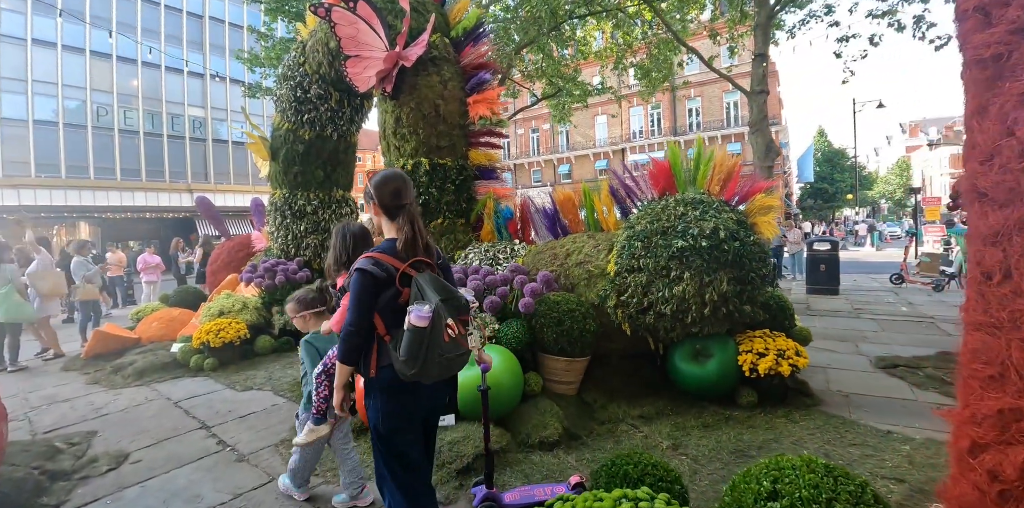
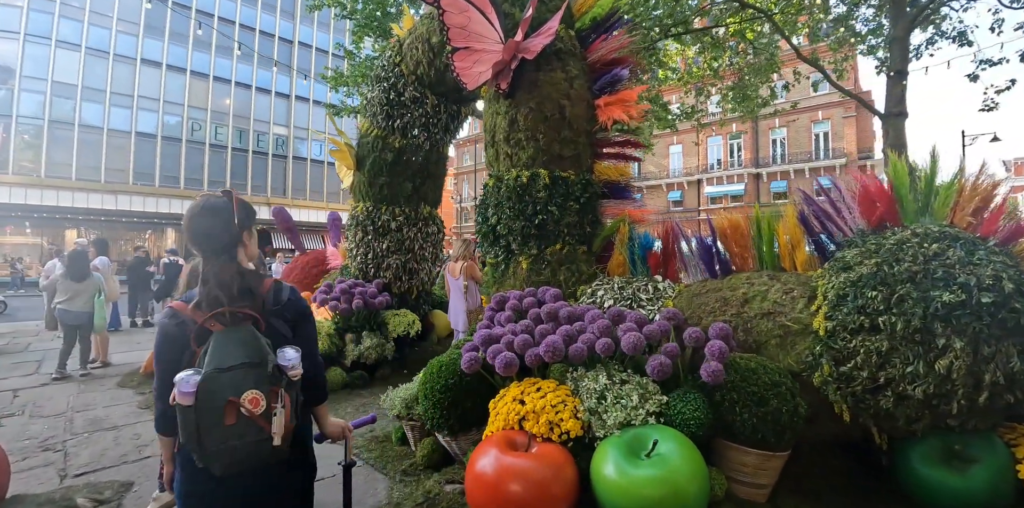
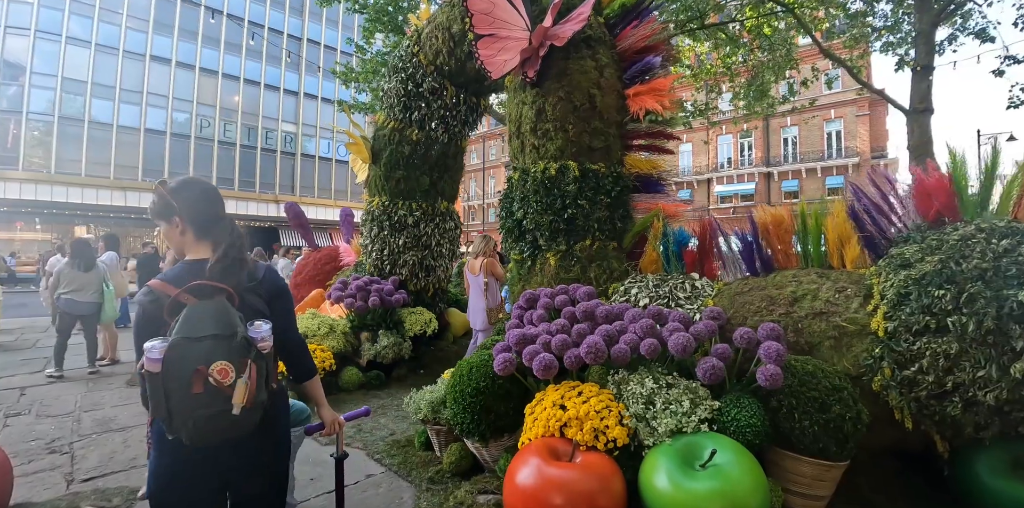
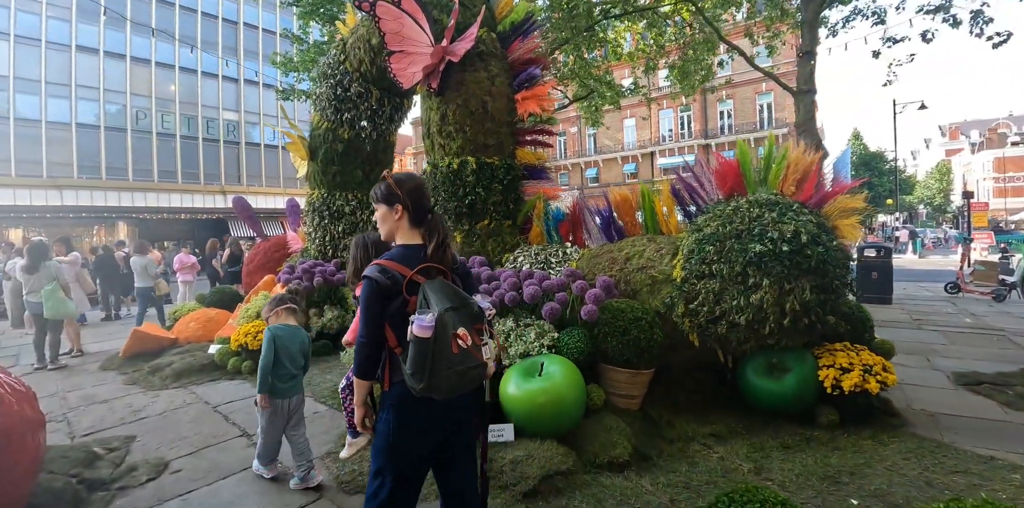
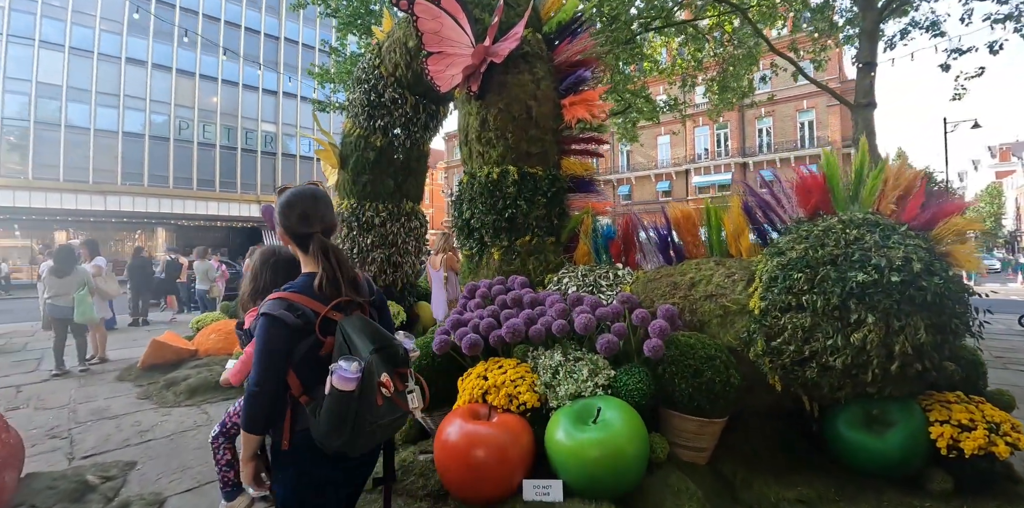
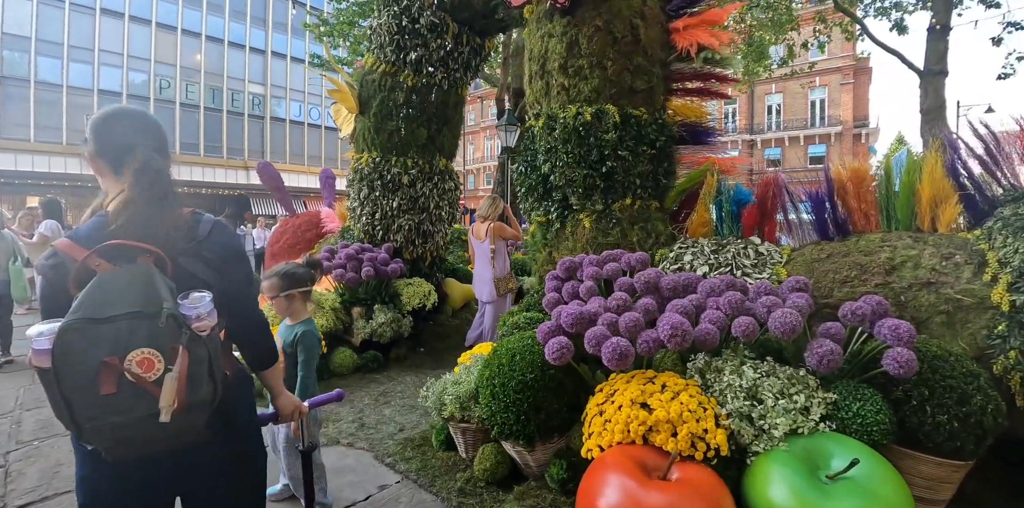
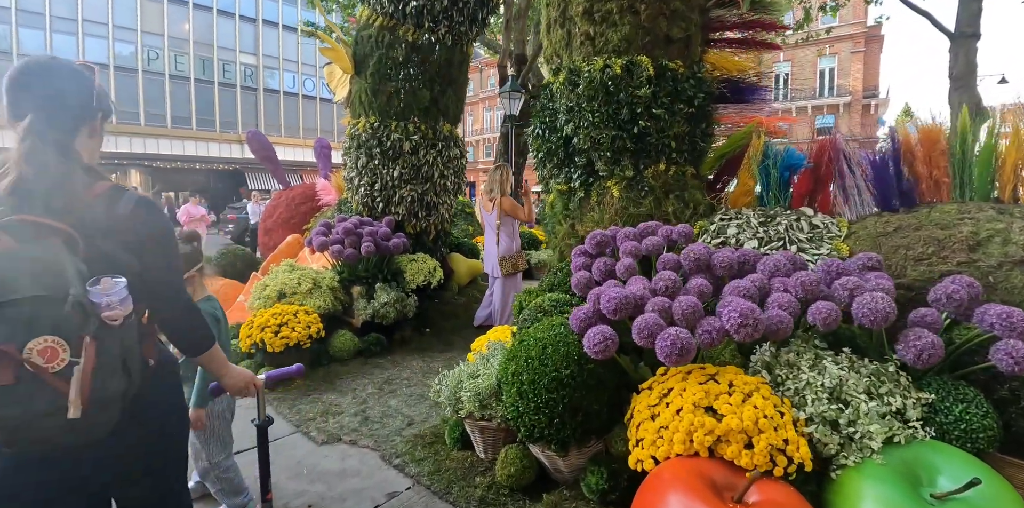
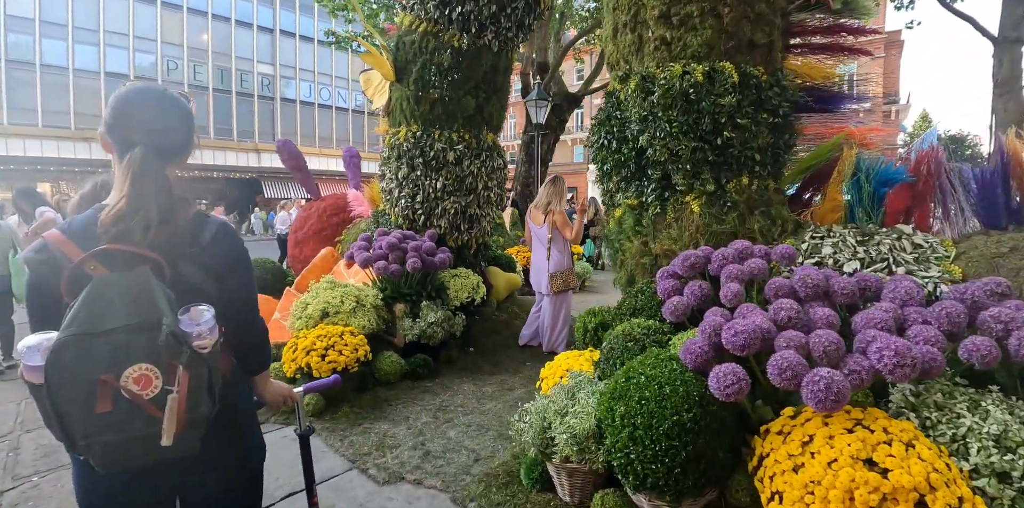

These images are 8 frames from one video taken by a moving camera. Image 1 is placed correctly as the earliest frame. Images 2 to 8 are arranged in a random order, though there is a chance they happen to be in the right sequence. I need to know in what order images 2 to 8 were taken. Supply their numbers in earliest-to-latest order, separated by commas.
4, 5, 2, 3, 6, 7, 8
